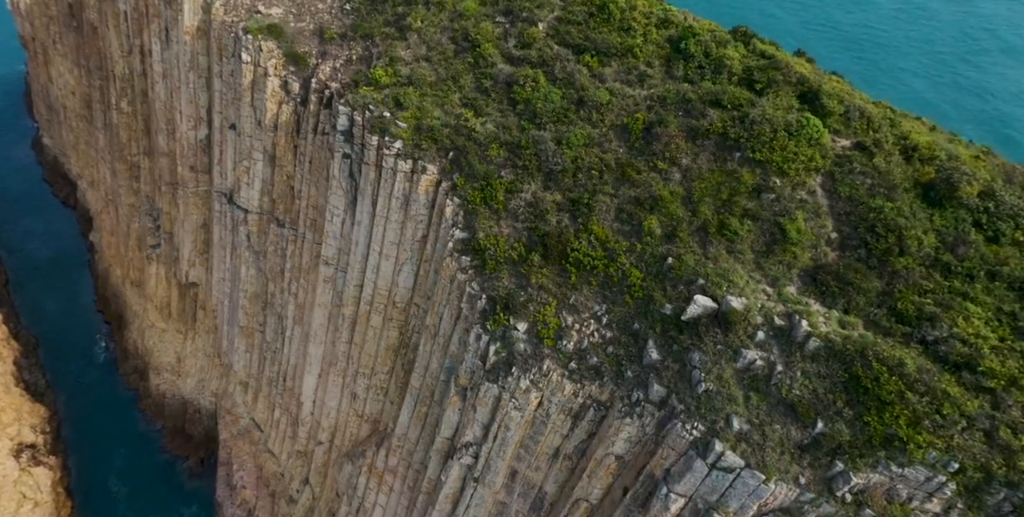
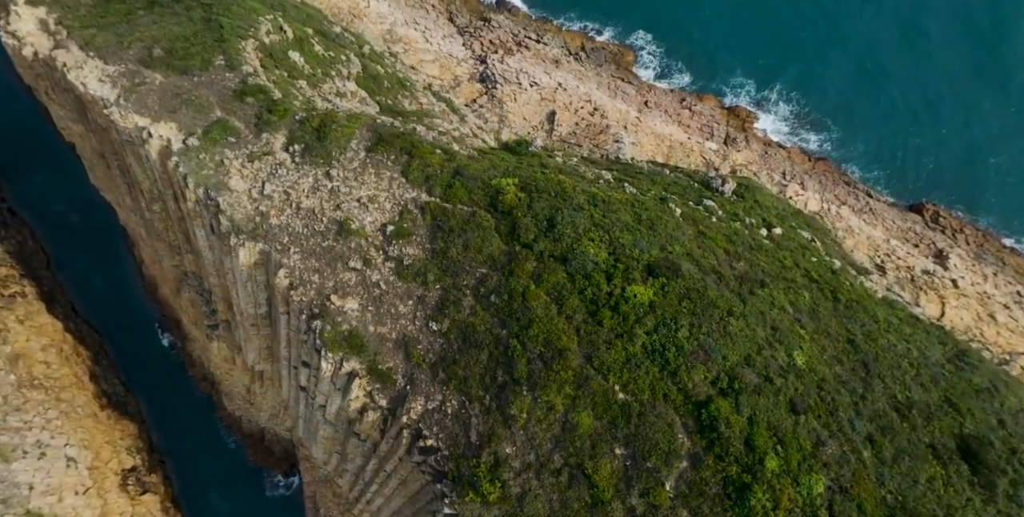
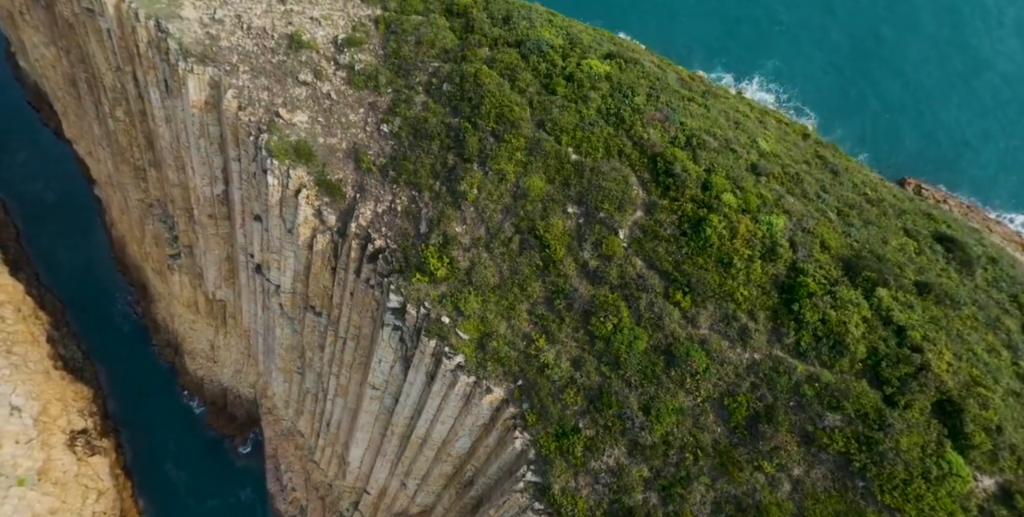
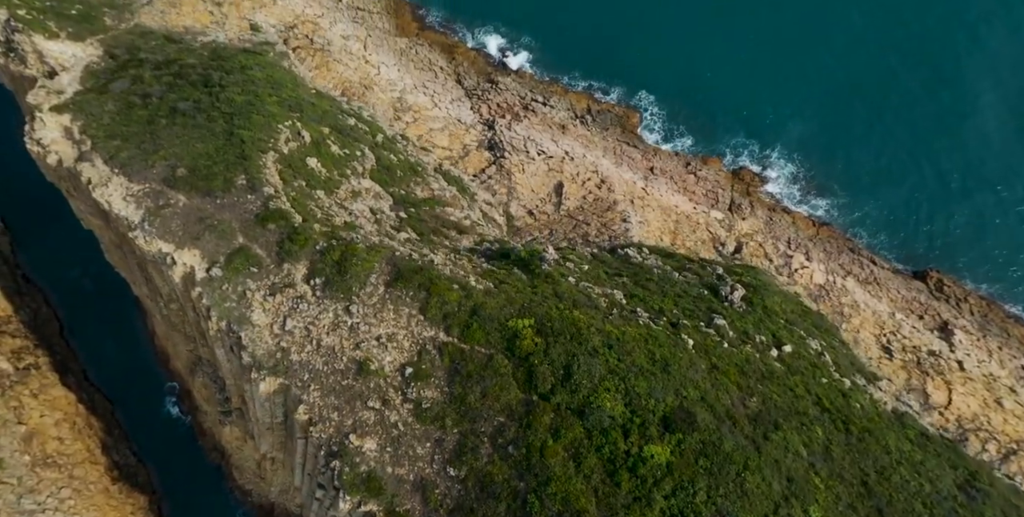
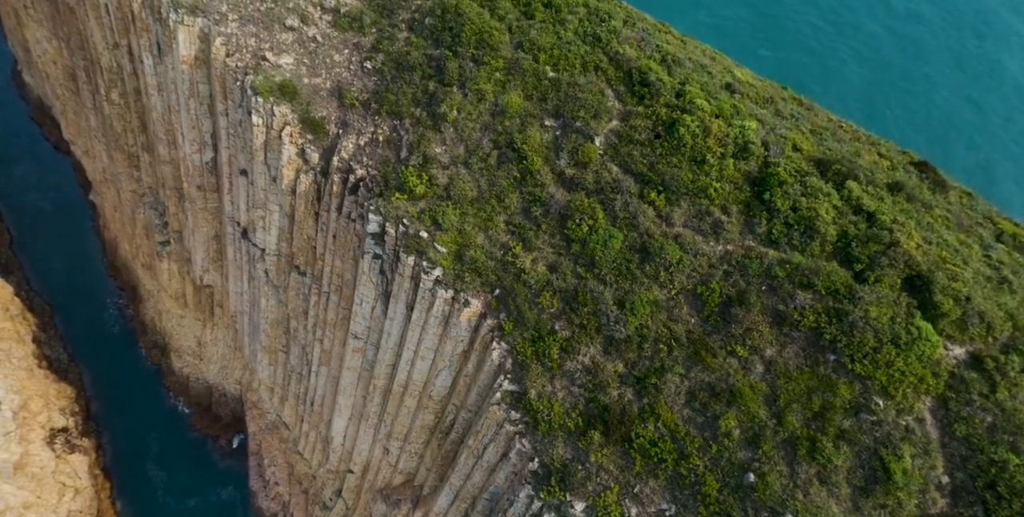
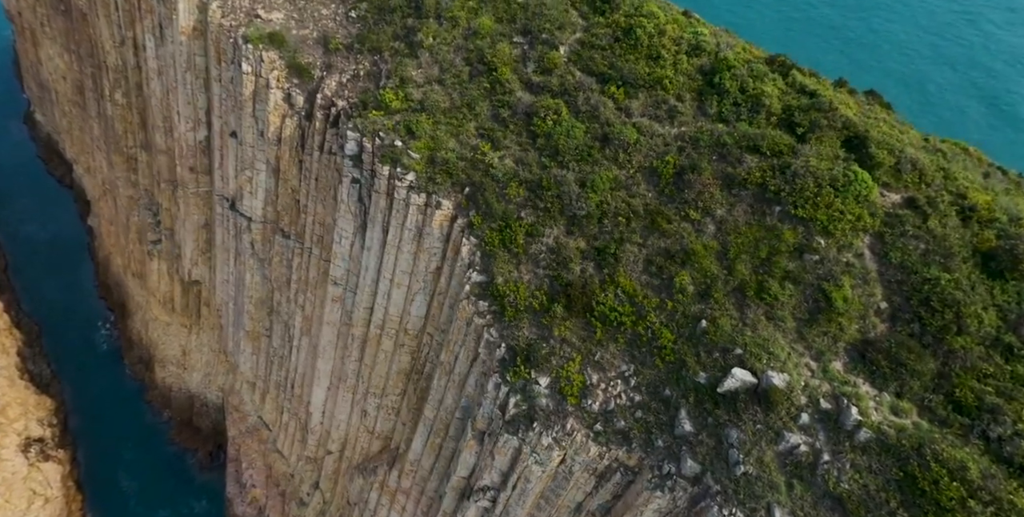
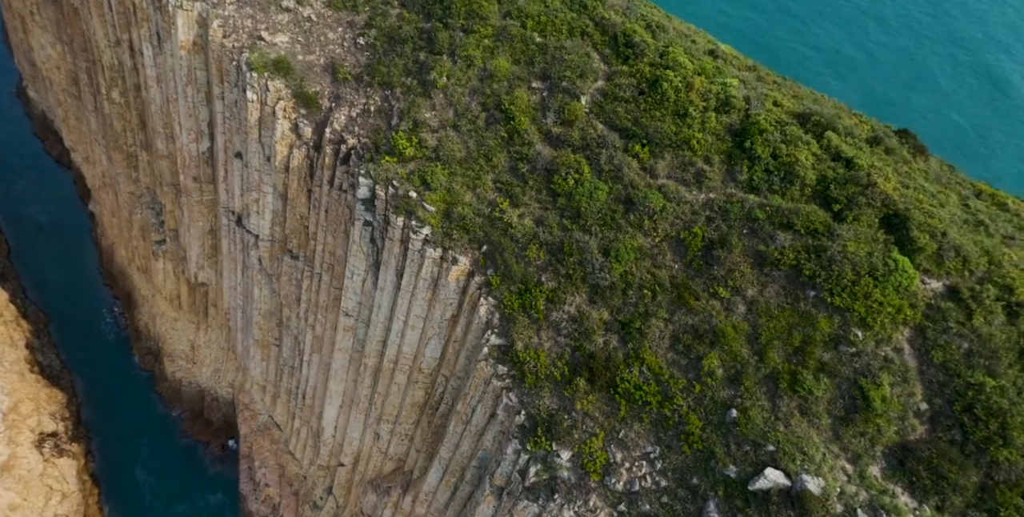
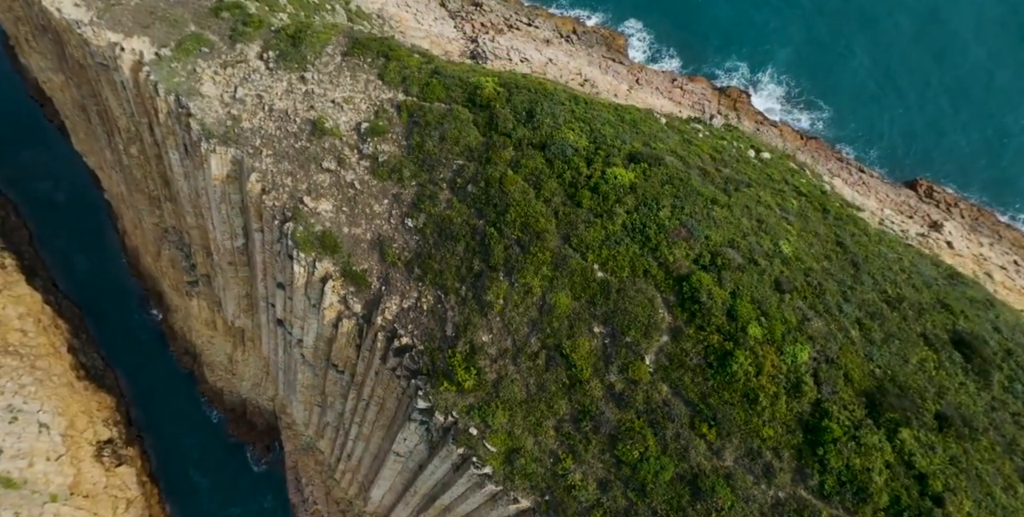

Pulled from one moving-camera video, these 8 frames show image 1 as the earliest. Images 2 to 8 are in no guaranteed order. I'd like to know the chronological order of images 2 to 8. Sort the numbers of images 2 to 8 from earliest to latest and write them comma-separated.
6, 7, 5, 3, 8, 2, 4
